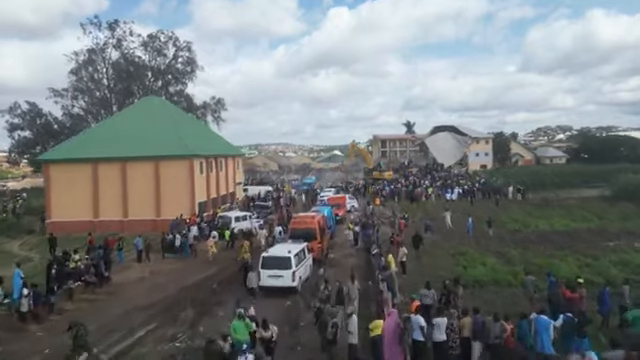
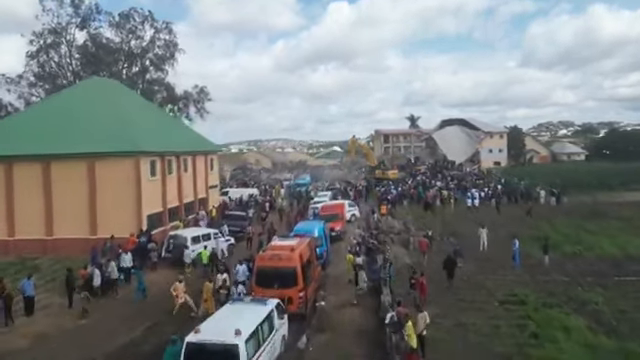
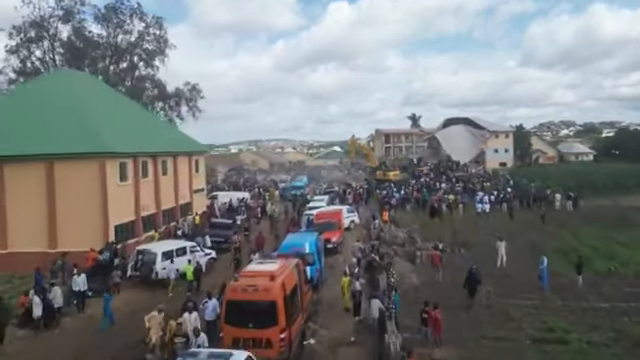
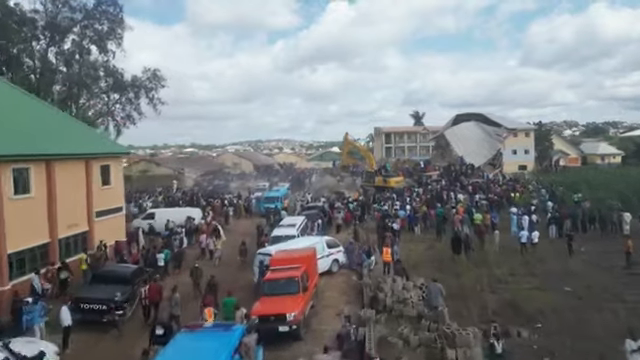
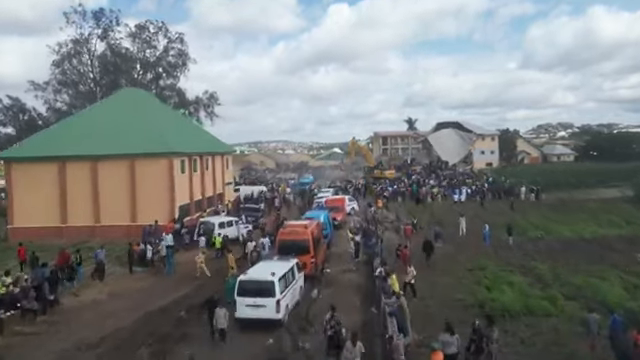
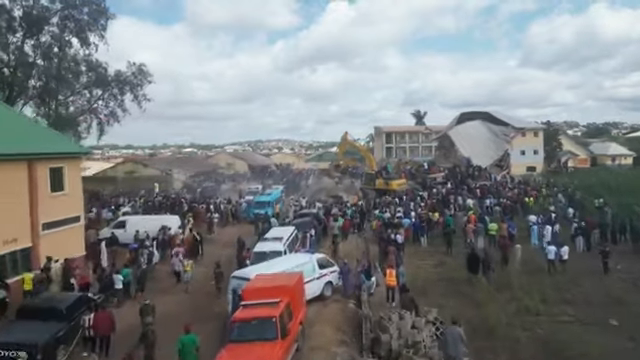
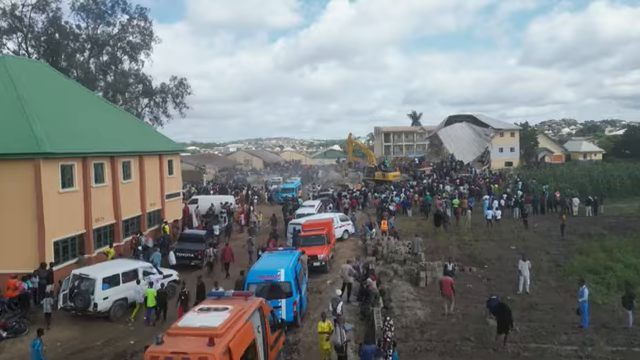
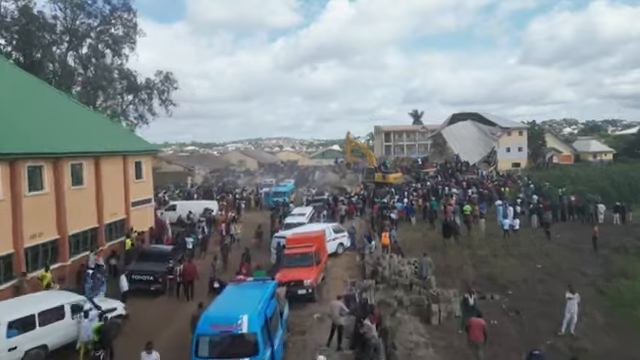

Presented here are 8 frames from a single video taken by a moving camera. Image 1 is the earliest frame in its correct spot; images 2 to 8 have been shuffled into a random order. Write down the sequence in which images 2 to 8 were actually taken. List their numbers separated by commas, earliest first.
5, 2, 3, 7, 8, 4, 6
